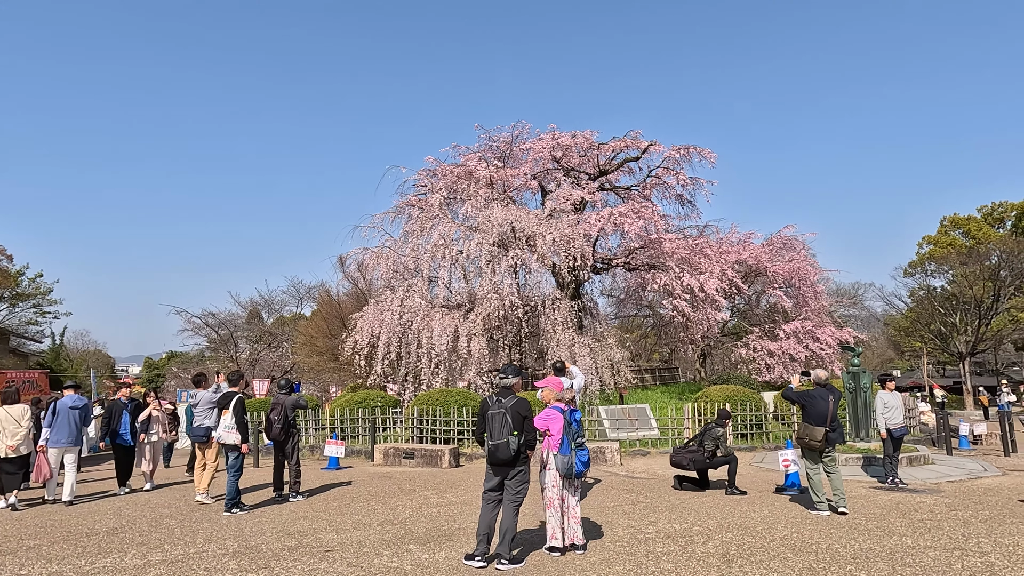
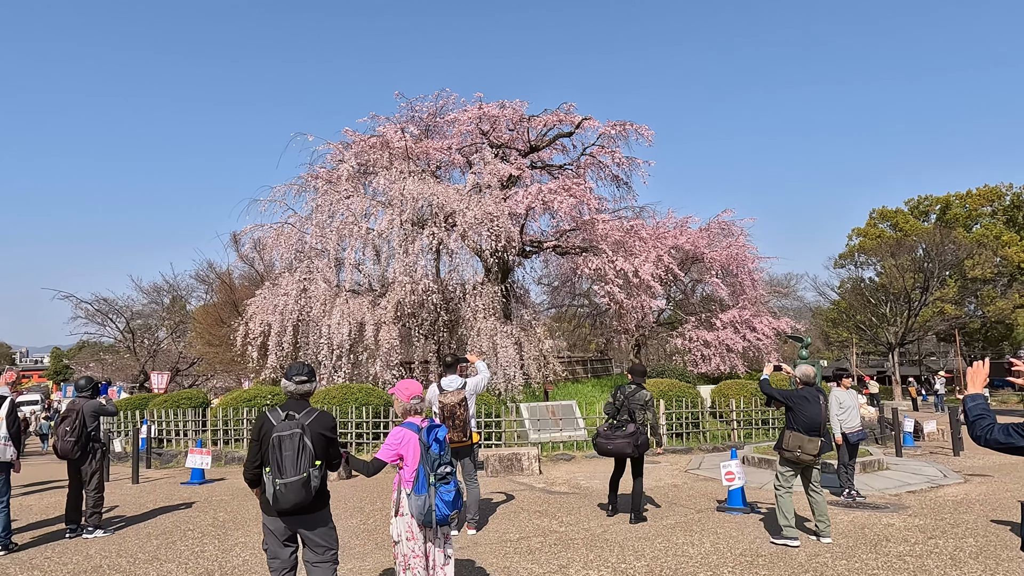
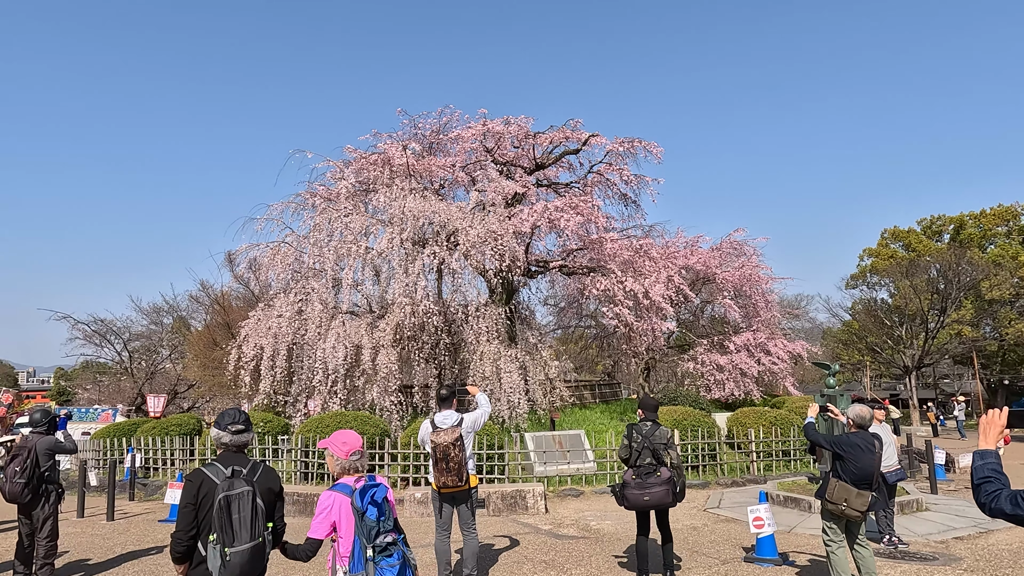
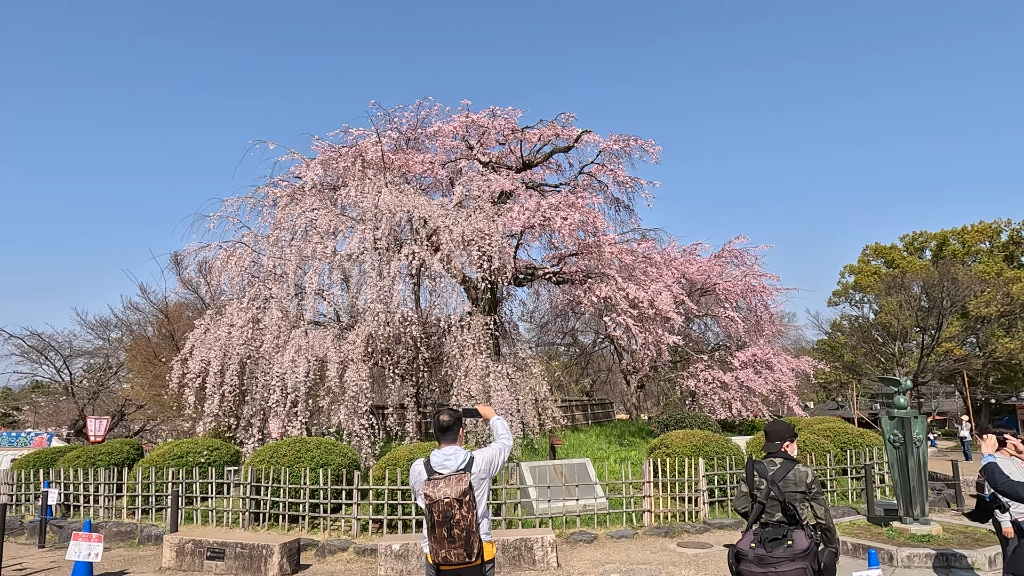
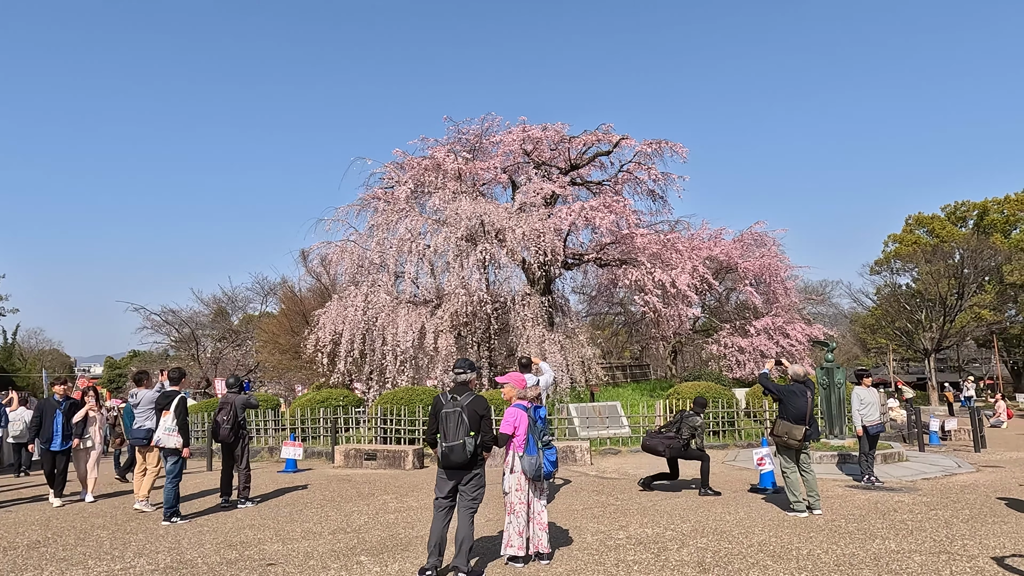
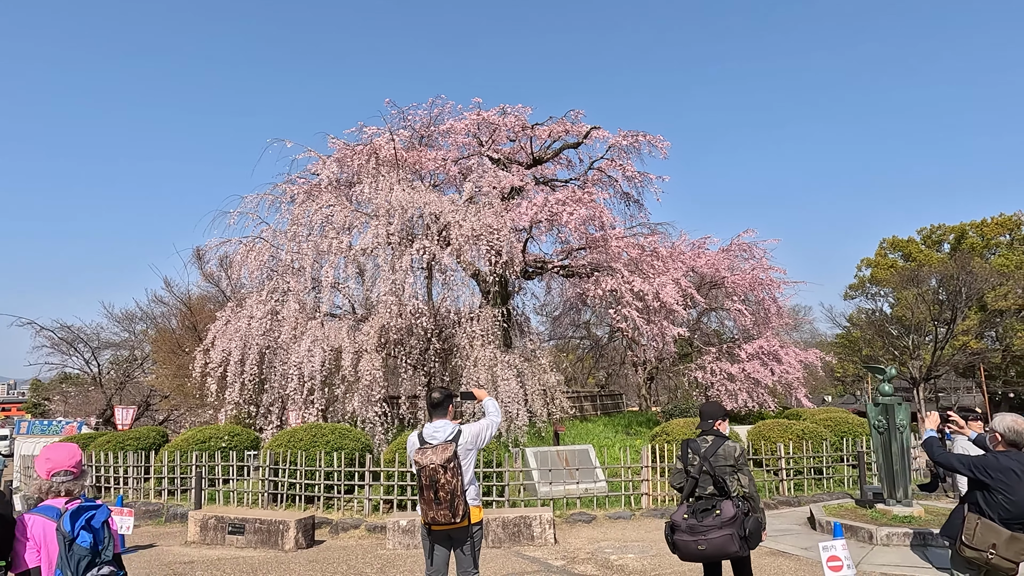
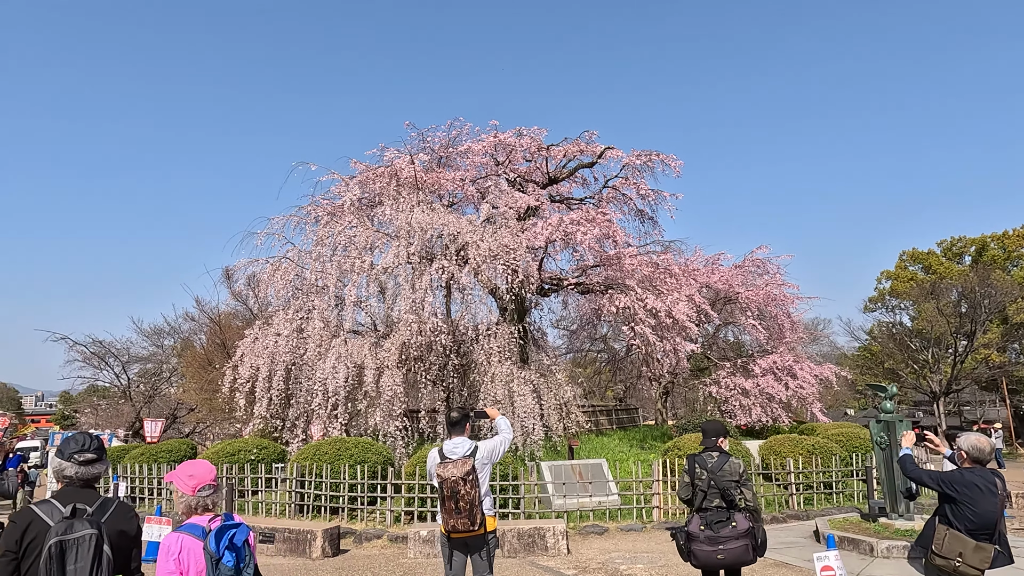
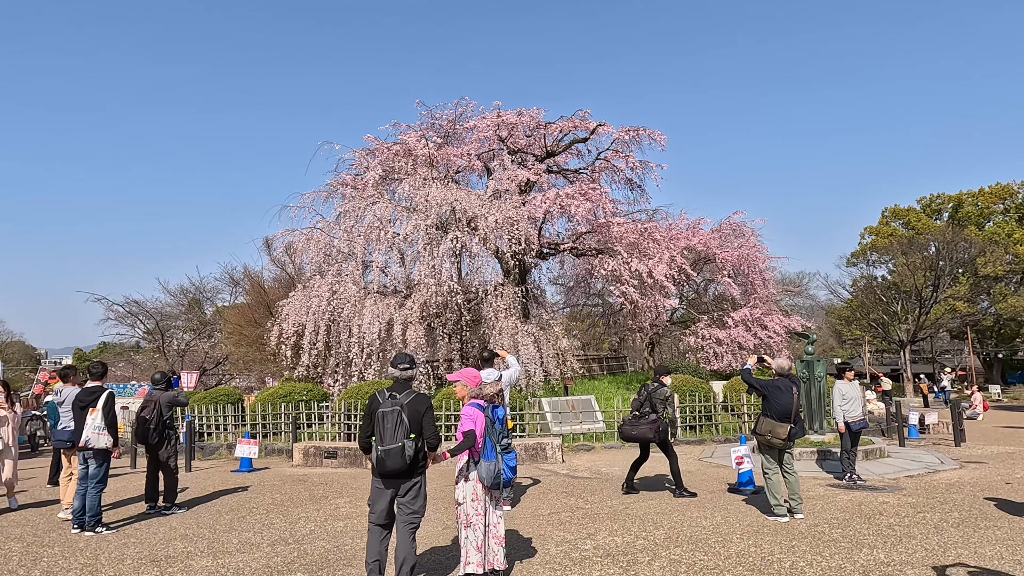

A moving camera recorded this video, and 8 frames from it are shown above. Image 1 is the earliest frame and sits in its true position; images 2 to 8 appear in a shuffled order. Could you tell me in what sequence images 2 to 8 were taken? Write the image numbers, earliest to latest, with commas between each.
5, 8, 2, 3, 7, 6, 4
